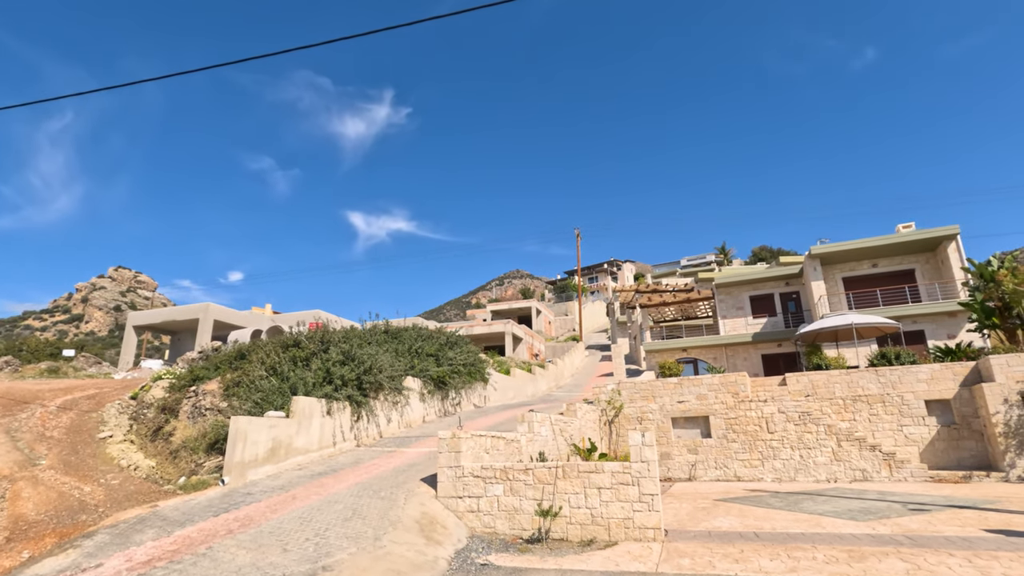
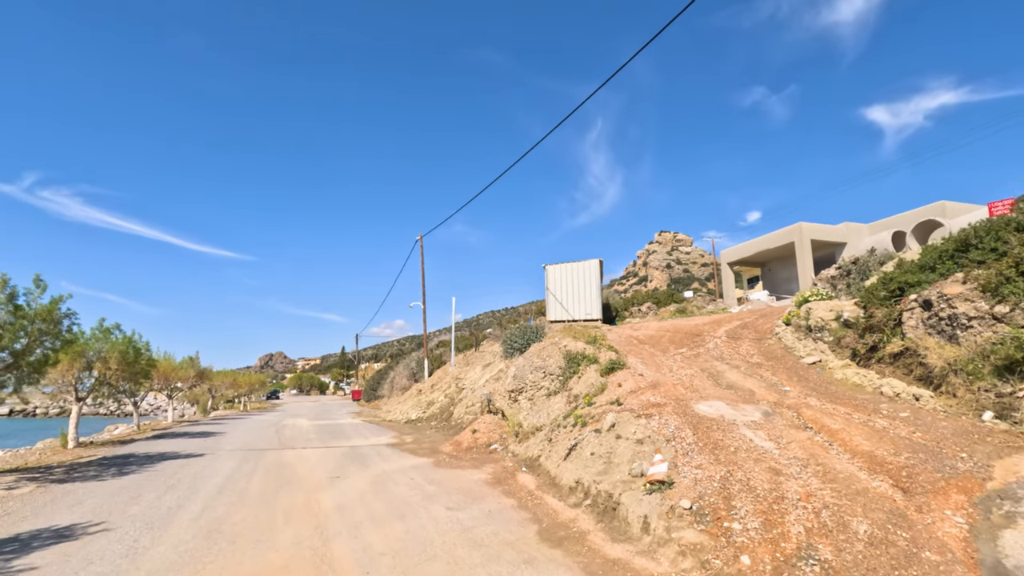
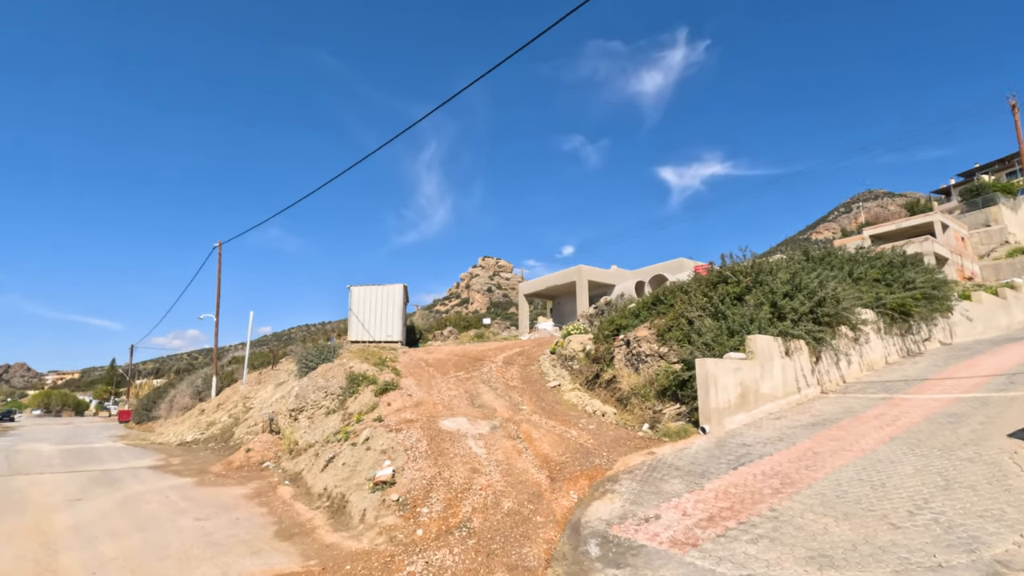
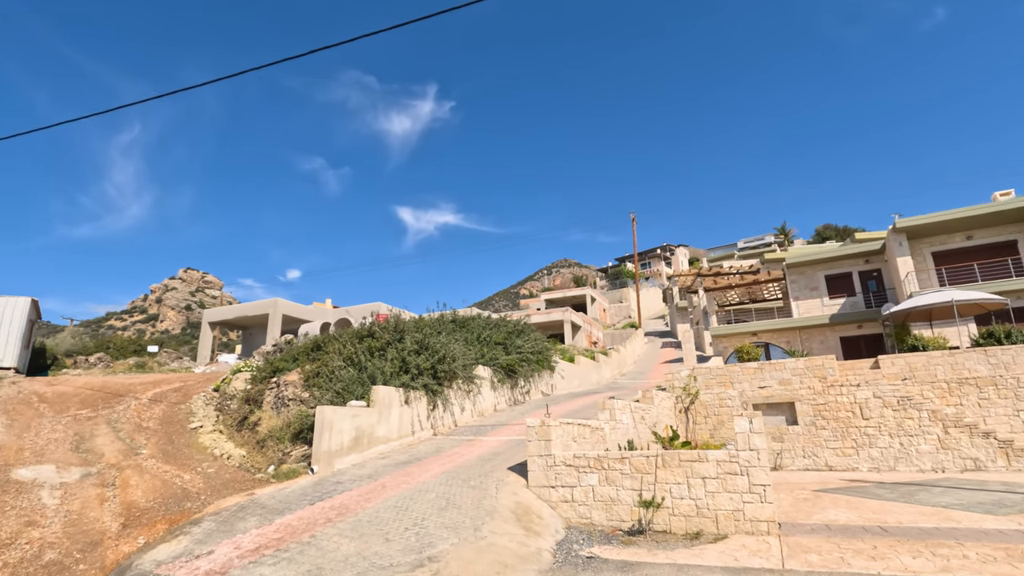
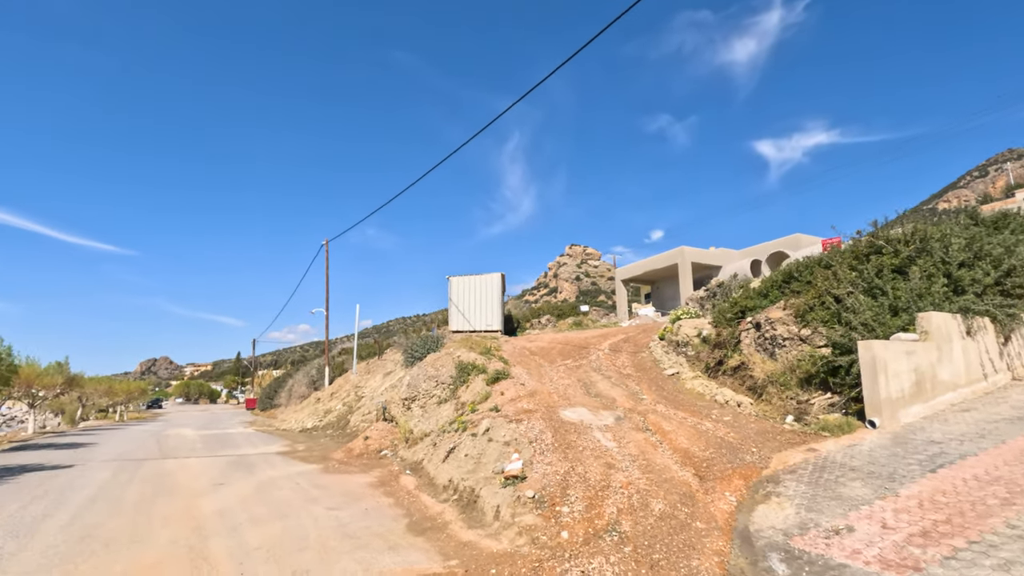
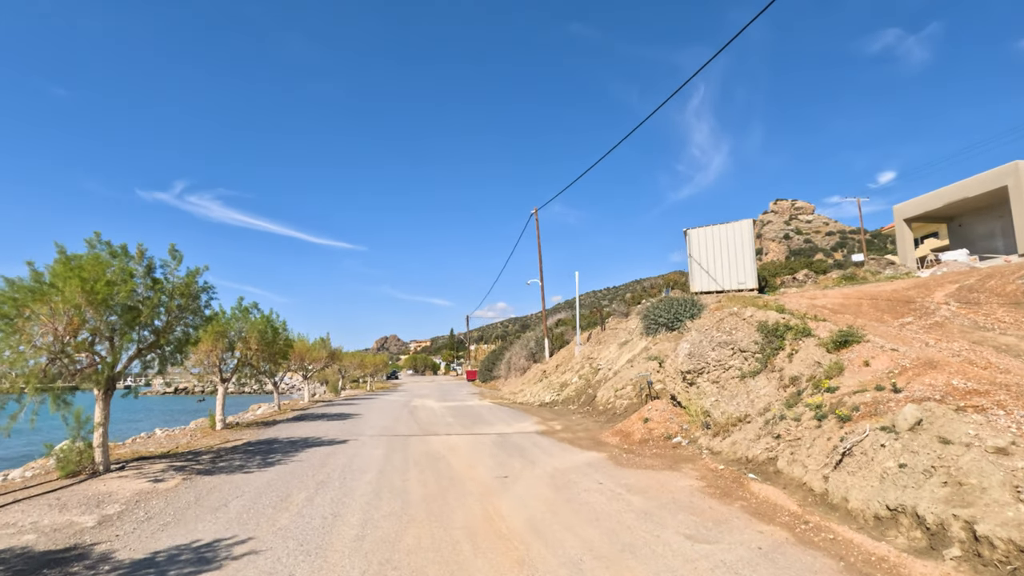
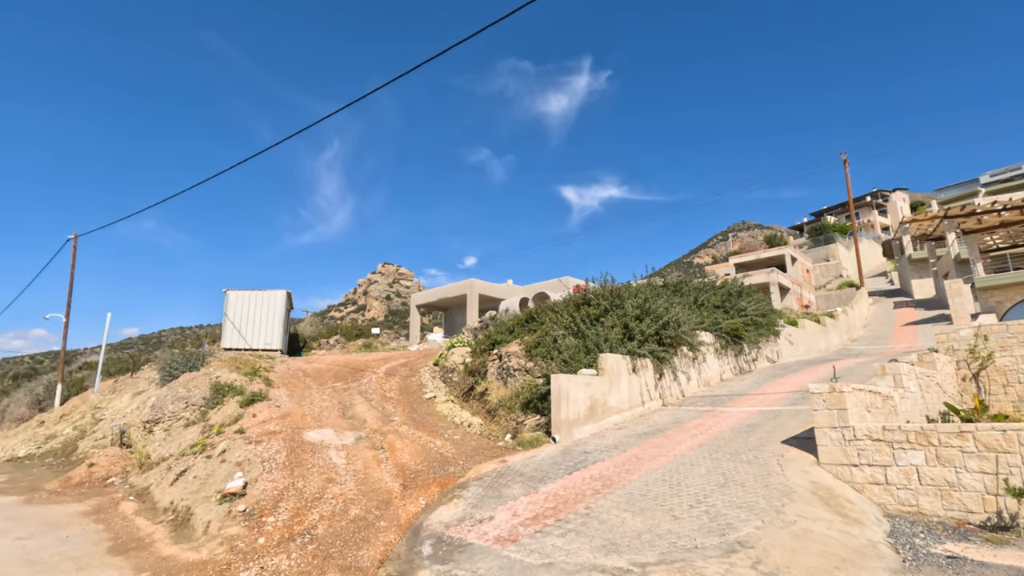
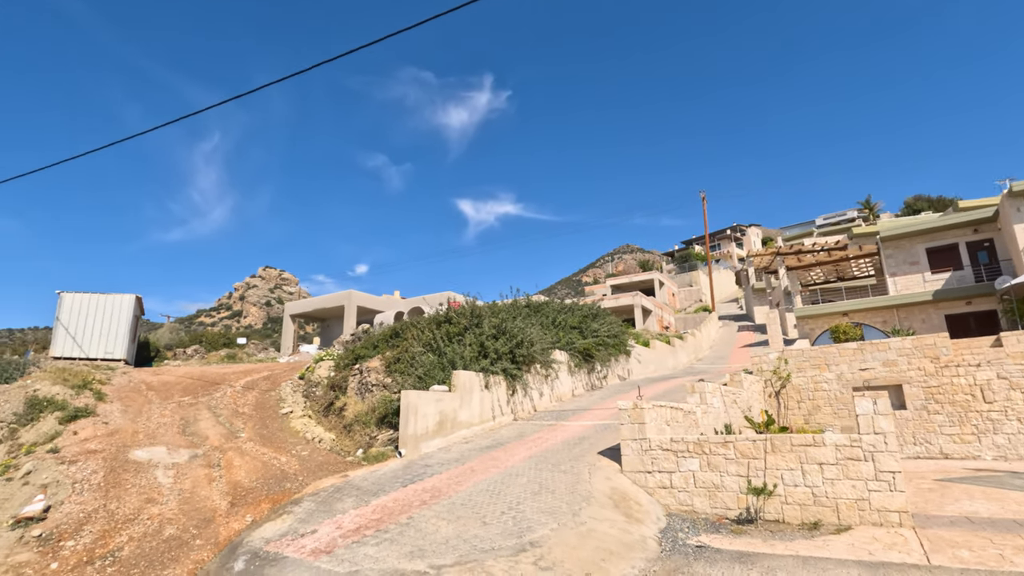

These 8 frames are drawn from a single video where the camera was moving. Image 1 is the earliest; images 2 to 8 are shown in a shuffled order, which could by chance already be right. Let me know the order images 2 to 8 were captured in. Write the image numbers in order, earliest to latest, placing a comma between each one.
4, 8, 7, 3, 5, 2, 6
